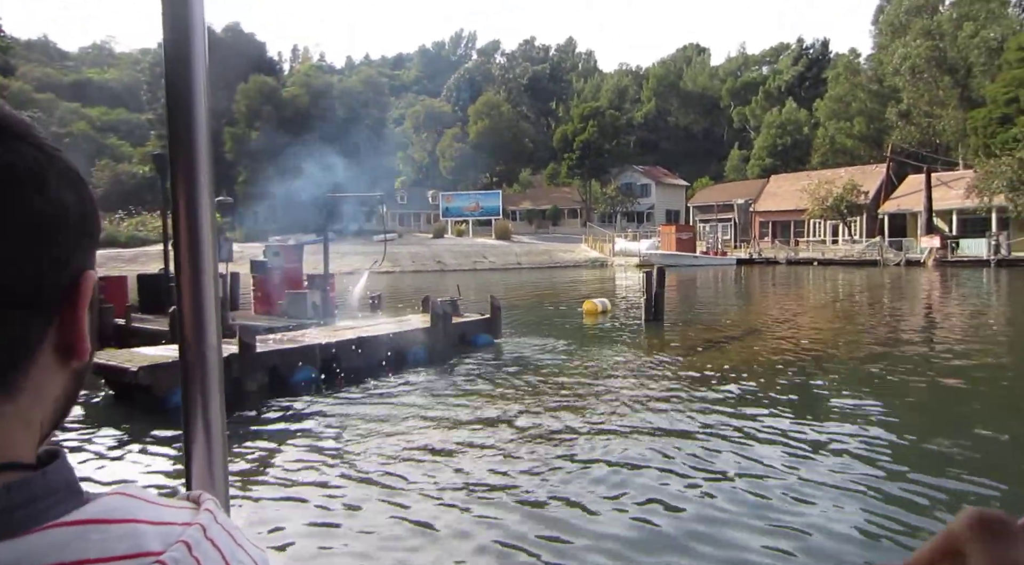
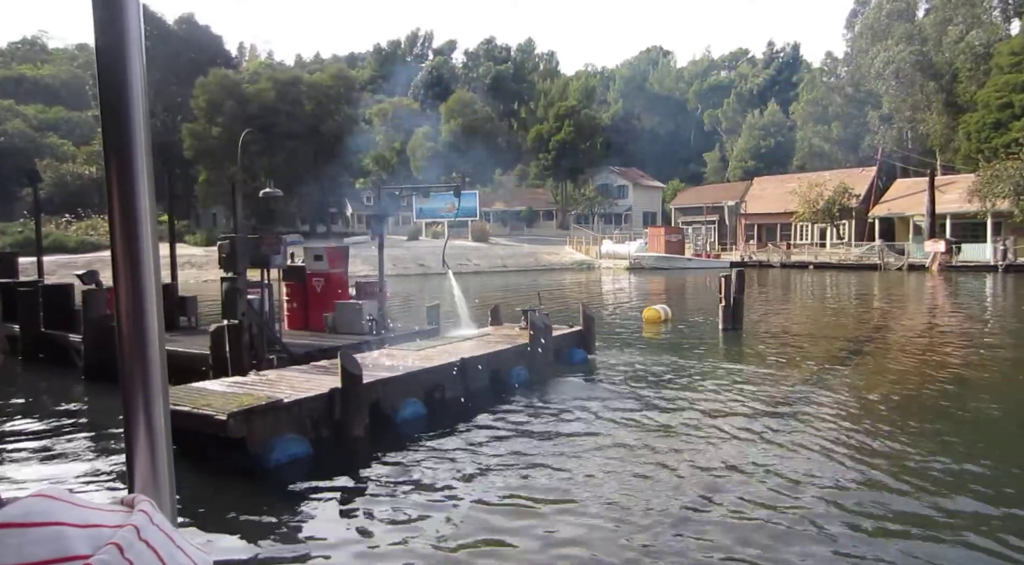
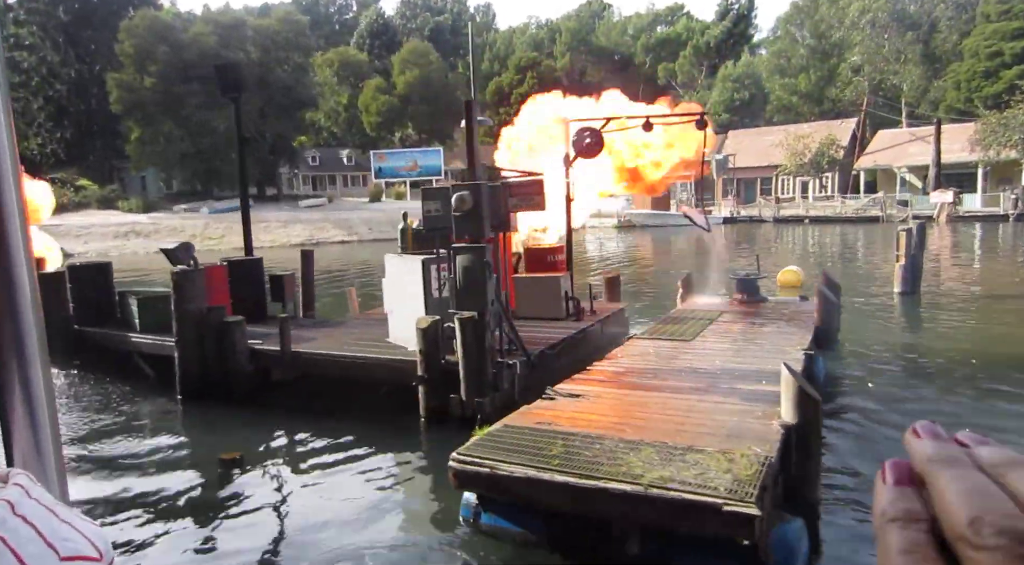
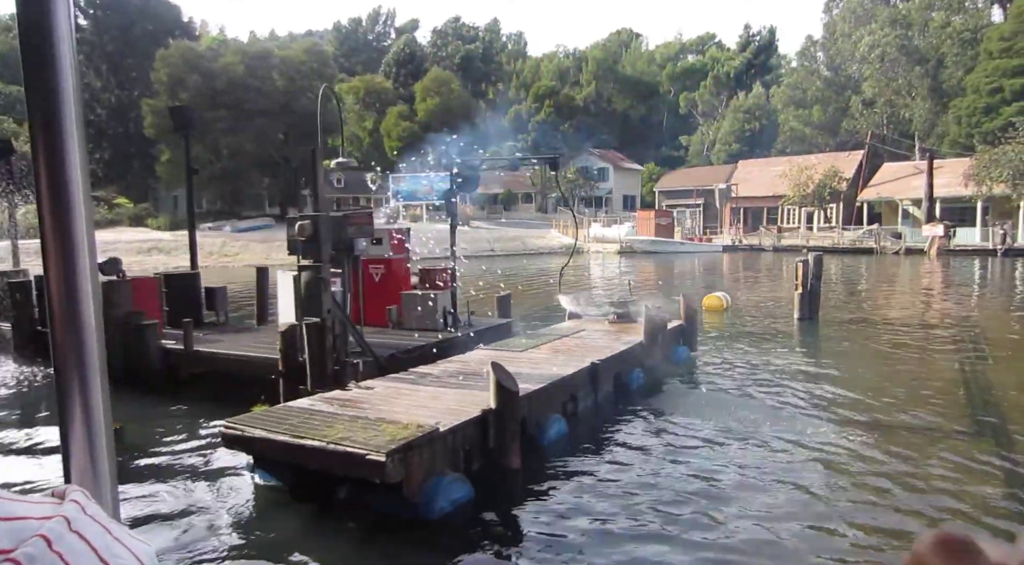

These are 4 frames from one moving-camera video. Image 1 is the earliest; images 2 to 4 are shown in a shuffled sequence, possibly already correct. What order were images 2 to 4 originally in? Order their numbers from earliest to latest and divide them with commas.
2, 4, 3
